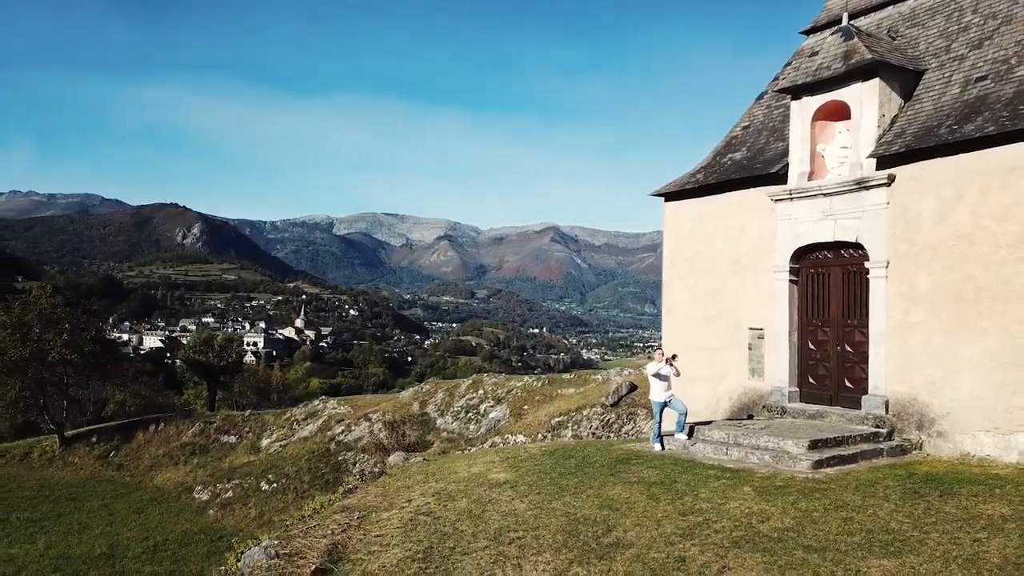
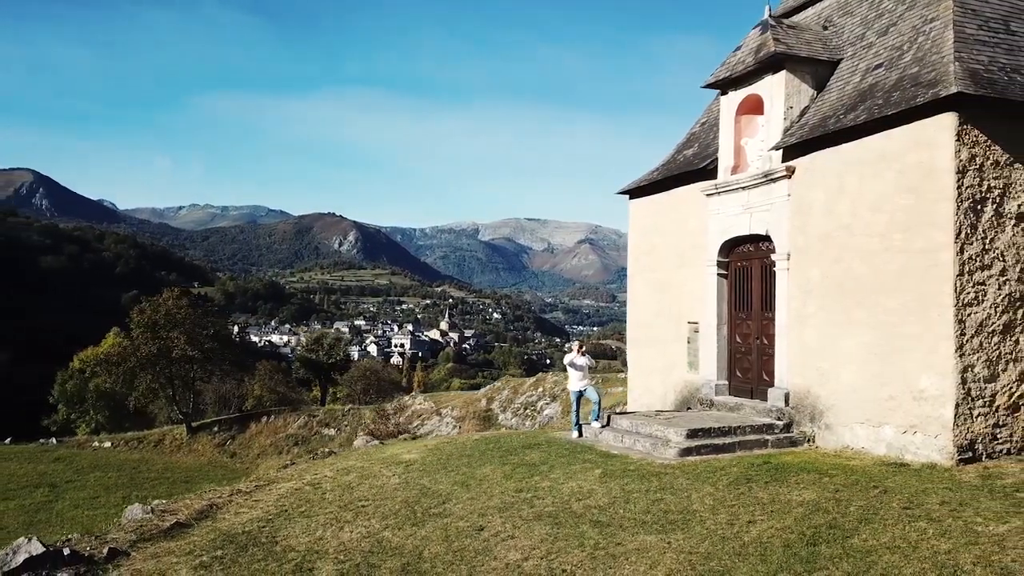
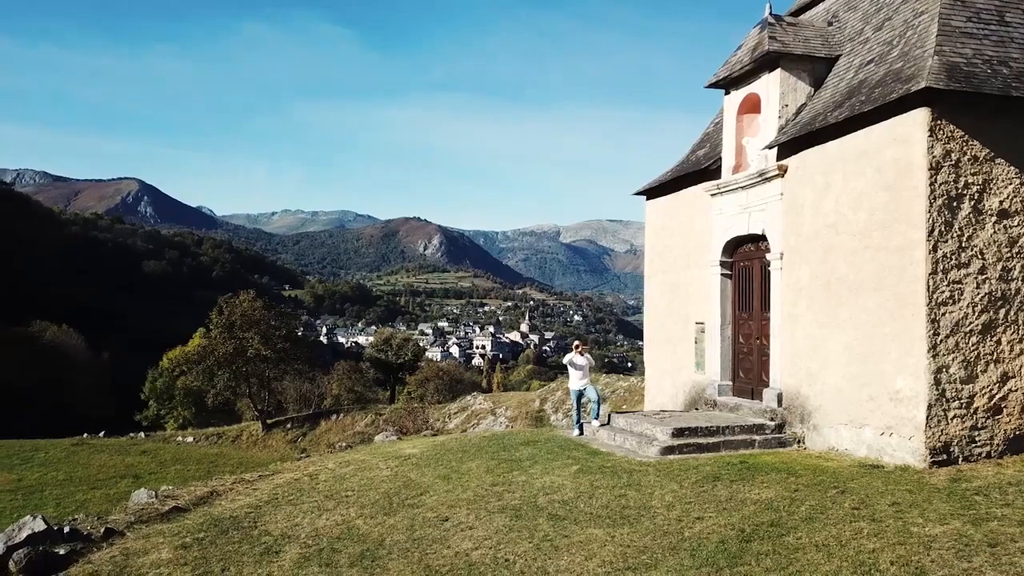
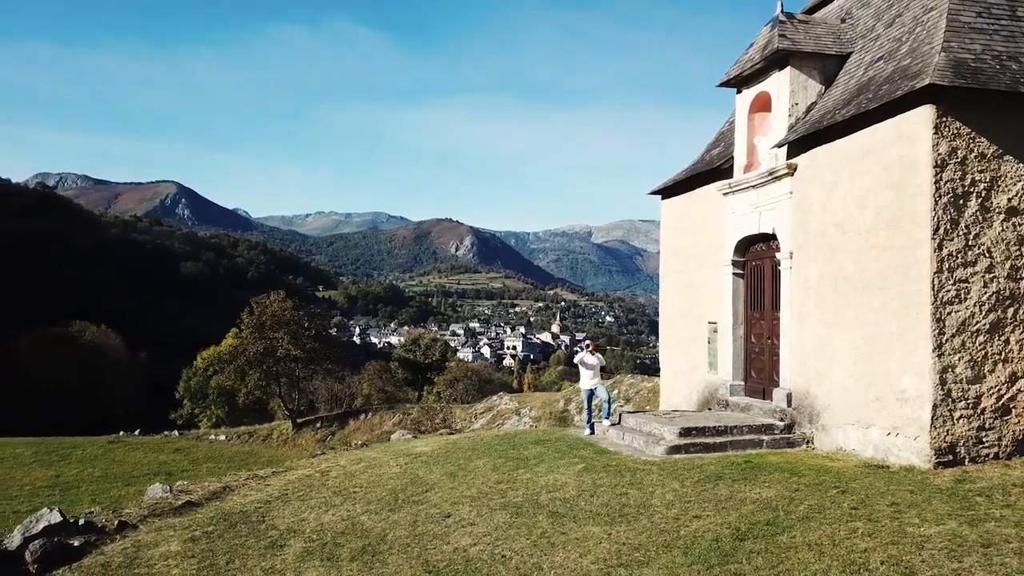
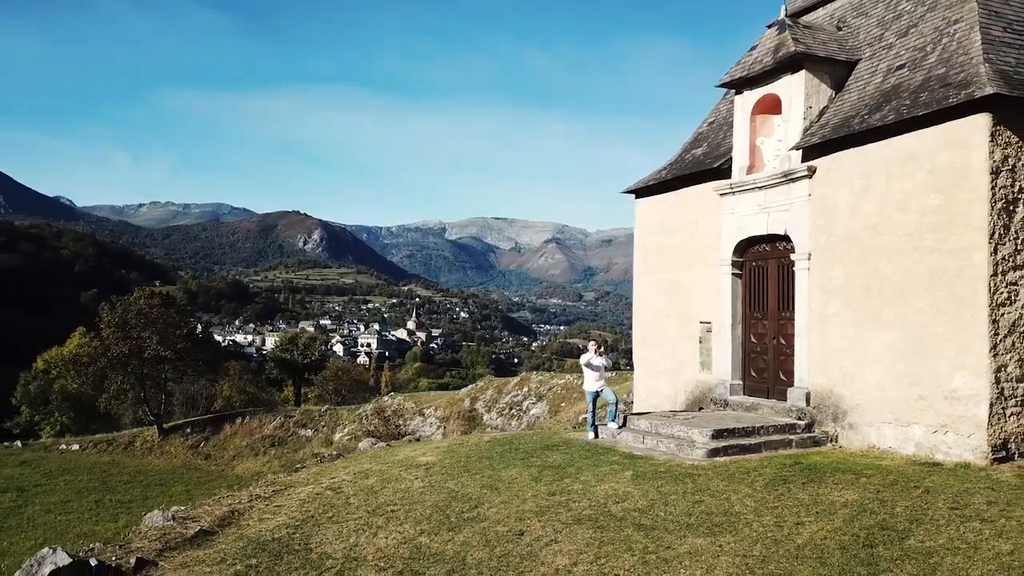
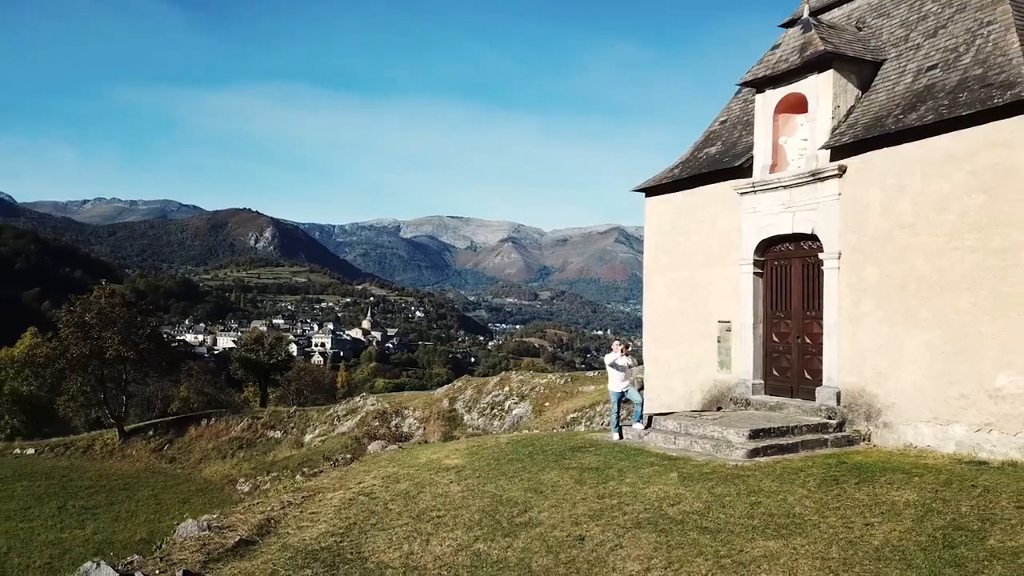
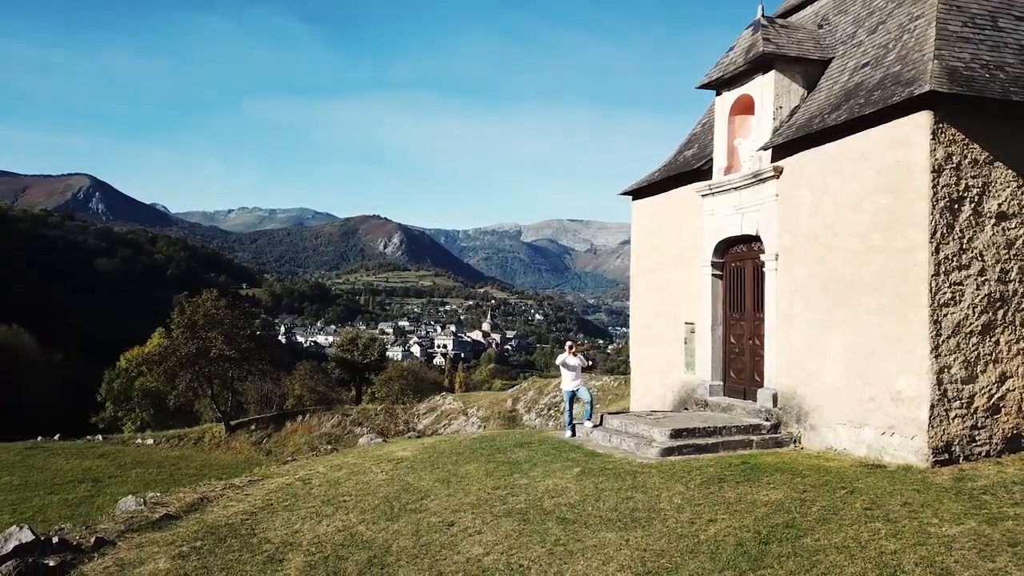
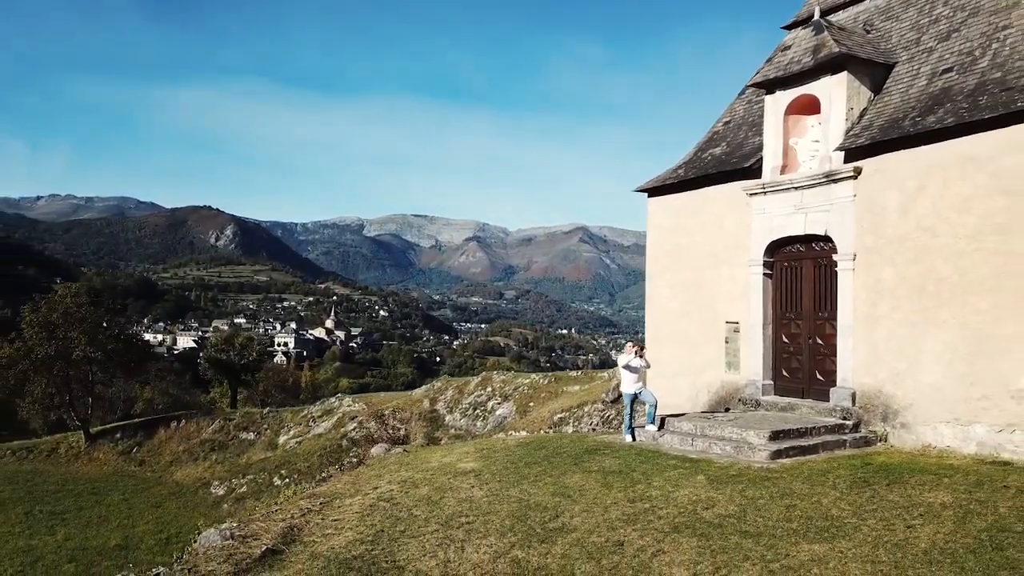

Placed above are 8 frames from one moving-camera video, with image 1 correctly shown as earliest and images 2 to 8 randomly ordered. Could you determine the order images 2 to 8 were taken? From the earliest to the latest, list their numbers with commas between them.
8, 6, 5, 2, 7, 3, 4
